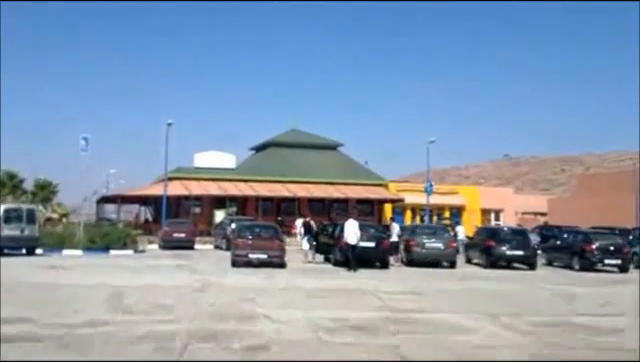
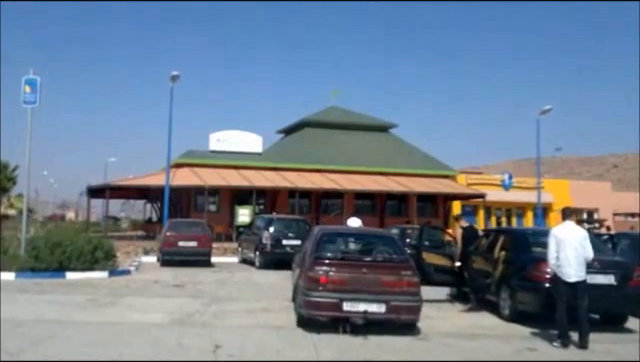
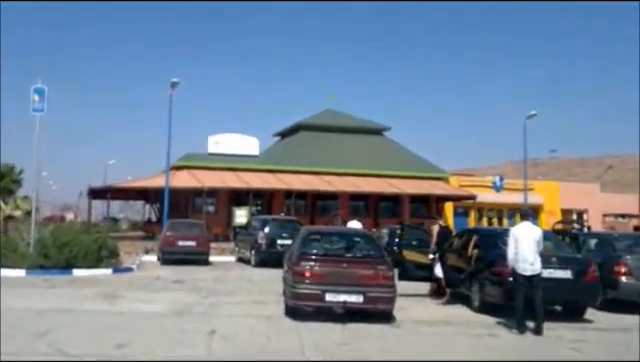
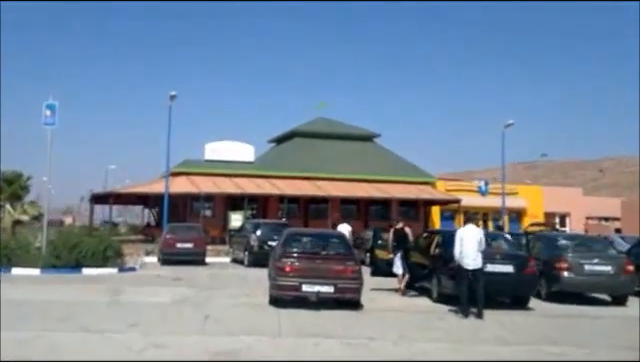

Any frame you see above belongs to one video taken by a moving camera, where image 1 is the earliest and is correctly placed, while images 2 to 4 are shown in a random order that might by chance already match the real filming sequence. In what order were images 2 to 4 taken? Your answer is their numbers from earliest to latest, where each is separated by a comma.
4, 3, 2
